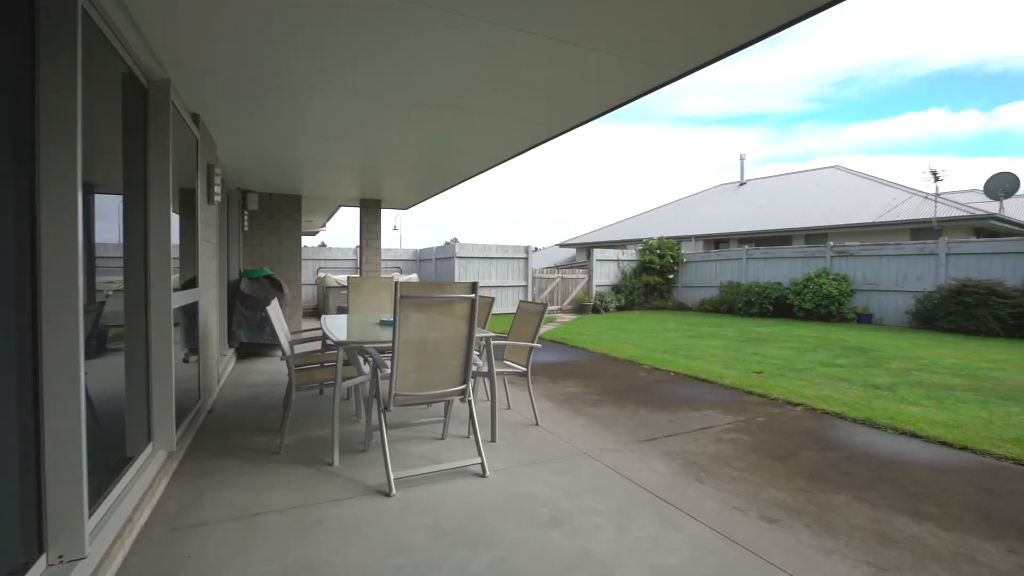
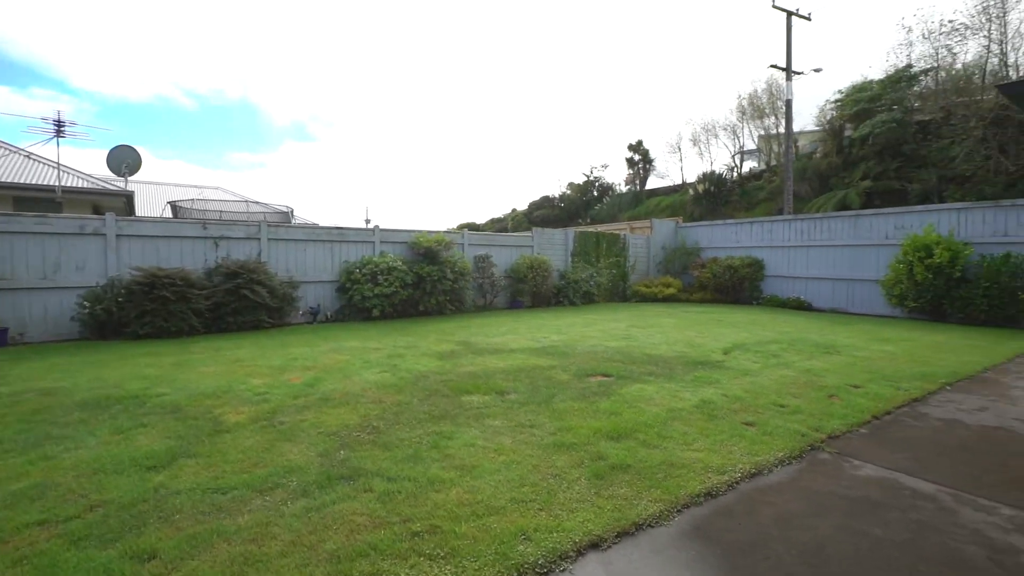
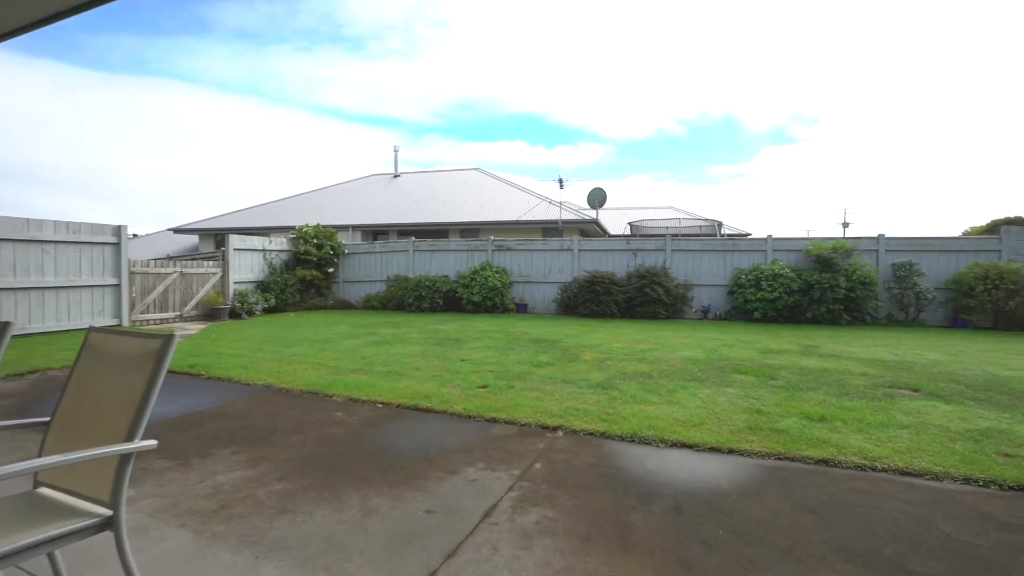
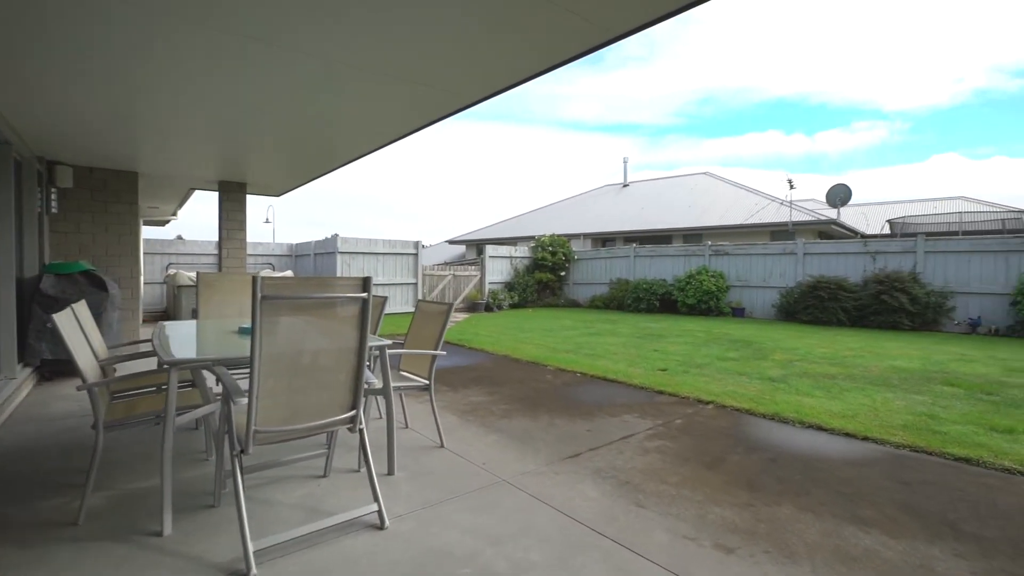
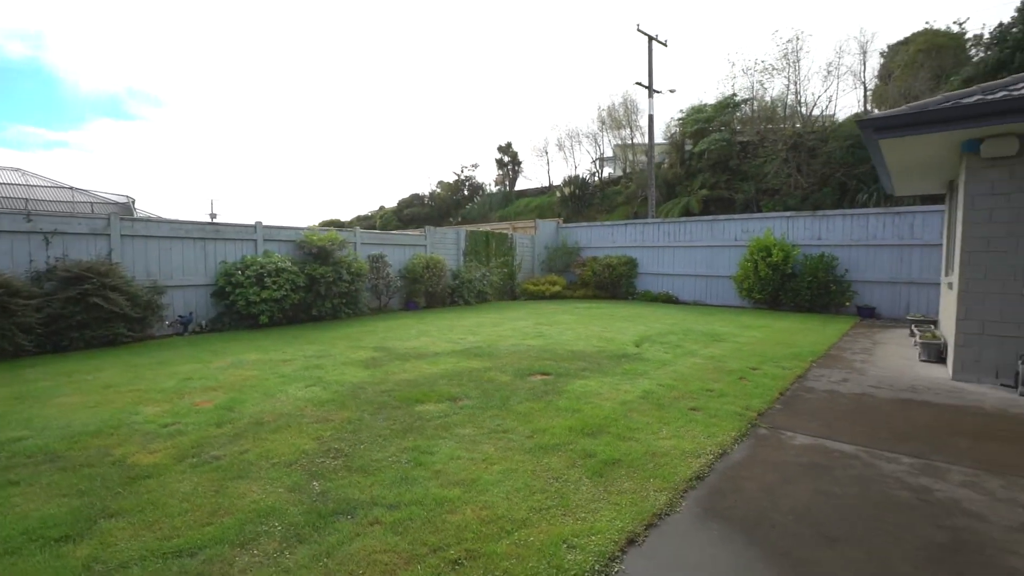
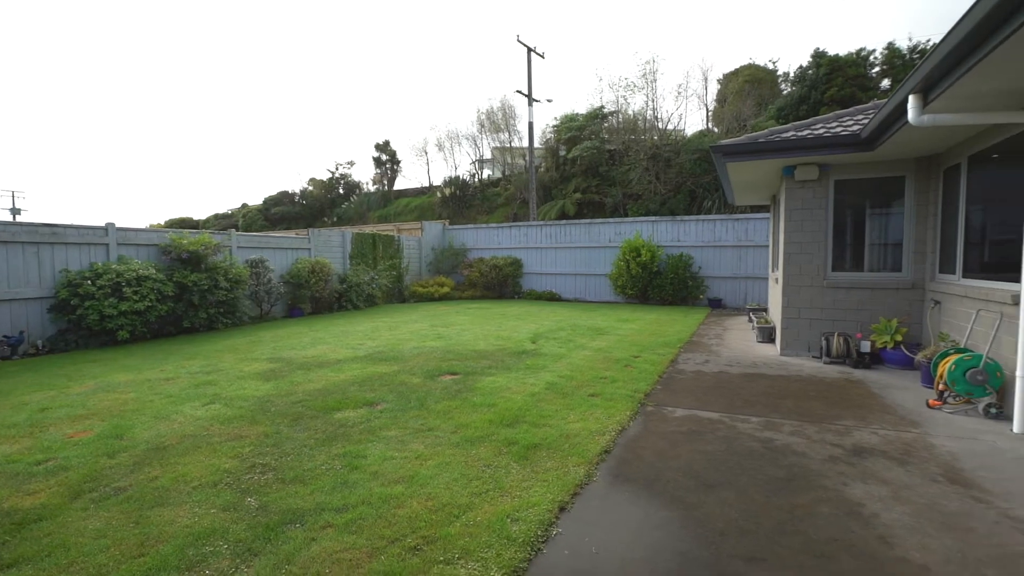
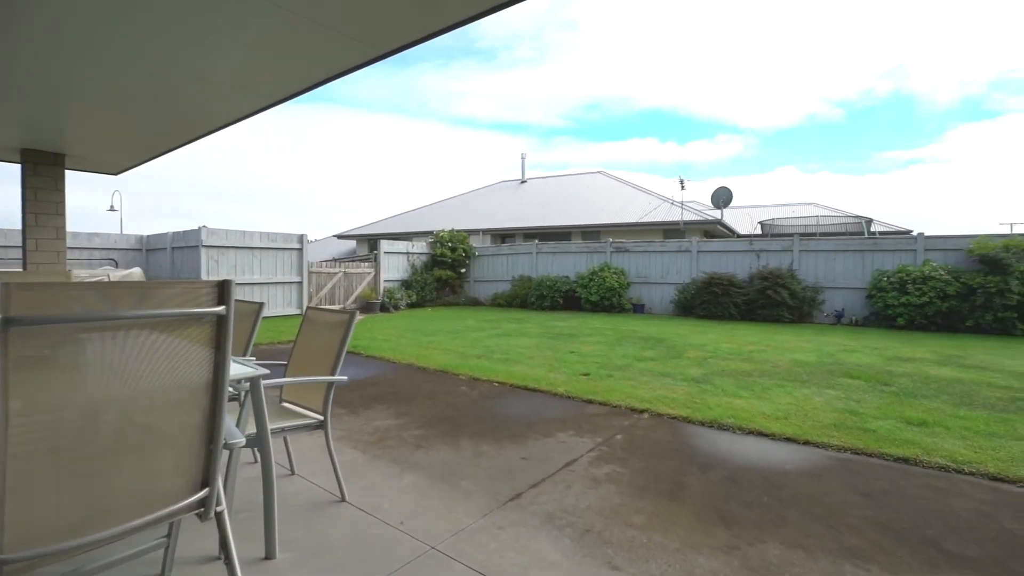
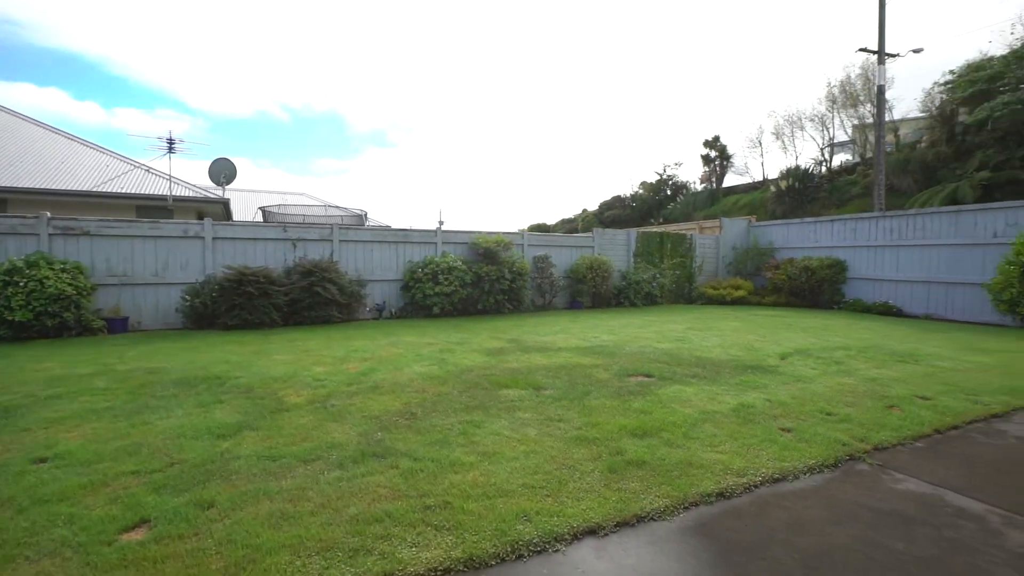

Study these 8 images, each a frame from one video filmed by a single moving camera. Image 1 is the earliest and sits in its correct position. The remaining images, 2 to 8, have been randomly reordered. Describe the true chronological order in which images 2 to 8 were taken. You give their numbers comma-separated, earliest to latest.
4, 7, 3, 8, 2, 5, 6
